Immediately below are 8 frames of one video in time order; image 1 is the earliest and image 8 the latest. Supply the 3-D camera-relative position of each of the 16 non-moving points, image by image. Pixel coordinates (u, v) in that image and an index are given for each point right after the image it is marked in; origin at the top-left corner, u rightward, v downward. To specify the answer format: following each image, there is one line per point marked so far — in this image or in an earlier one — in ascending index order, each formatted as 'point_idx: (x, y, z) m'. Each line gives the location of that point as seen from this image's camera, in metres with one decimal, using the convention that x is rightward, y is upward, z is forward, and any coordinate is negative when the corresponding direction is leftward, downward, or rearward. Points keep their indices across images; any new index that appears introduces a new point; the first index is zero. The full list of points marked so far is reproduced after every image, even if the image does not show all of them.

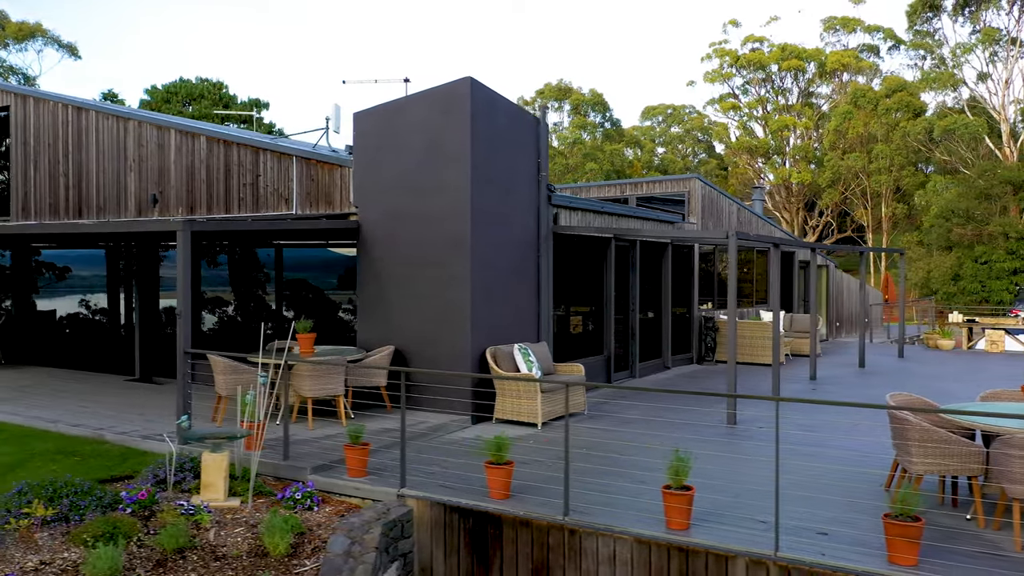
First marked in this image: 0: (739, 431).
0: (+2.1, -1.3, +7.8) m
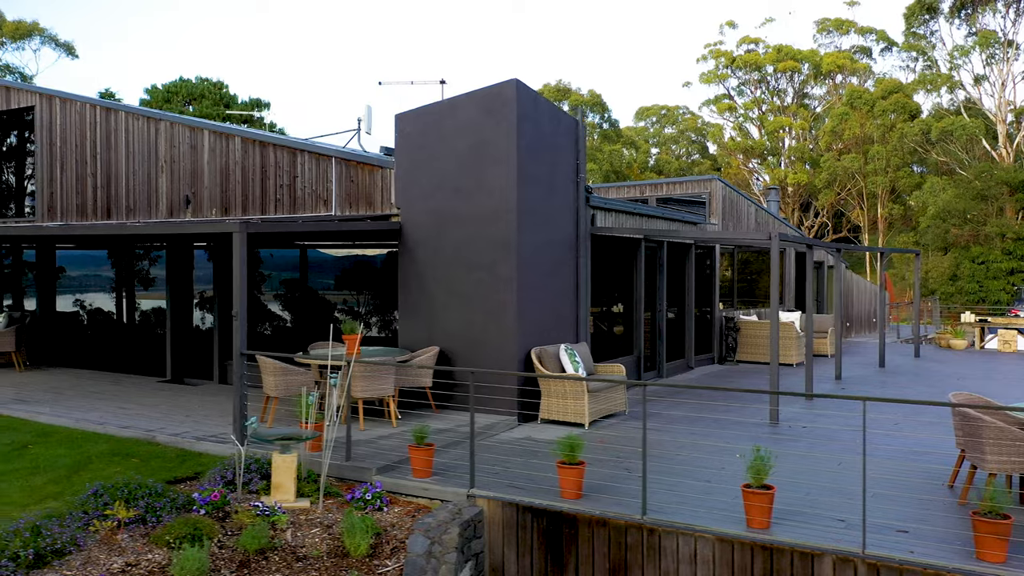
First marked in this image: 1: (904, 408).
0: (+2.6, -1.4, +7.9) m
1: (+4.3, -1.3, +9.1) m
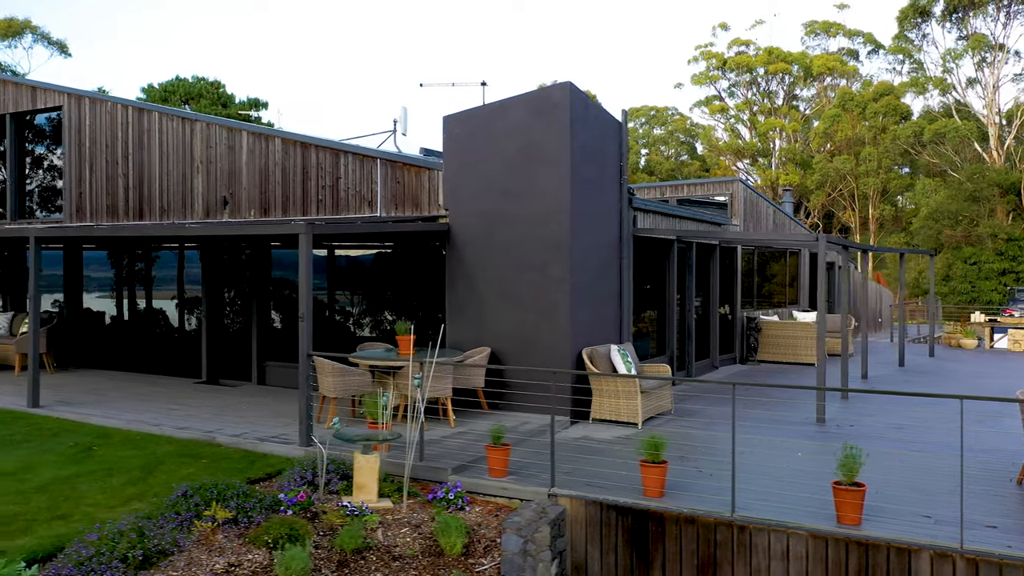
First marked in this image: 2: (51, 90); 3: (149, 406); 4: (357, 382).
0: (+3.1, -1.4, +8.0) m
1: (+4.8, -1.3, +9.3) m
2: (-6.6, +2.8, +11.9) m
3: (-3.8, -1.2, +8.7) m
4: (-1.5, -0.9, +7.7) m
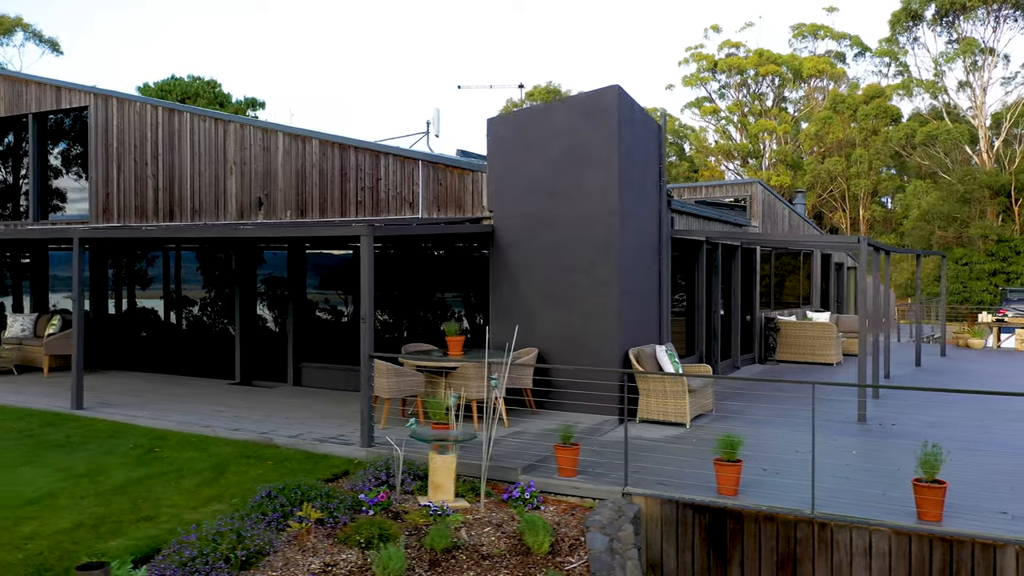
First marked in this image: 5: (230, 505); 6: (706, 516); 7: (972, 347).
0: (+3.6, -1.4, +8.1) m
1: (+5.3, -1.3, +9.5) m
2: (-6.2, +2.8, +11.8) m
3: (-3.4, -1.3, +8.7) m
4: (-1.0, -0.9, +7.8) m
5: (-1.9, -1.5, +5.6) m
6: (+1.3, -1.6, +5.6) m
7: (+9.3, -1.2, +16.8) m
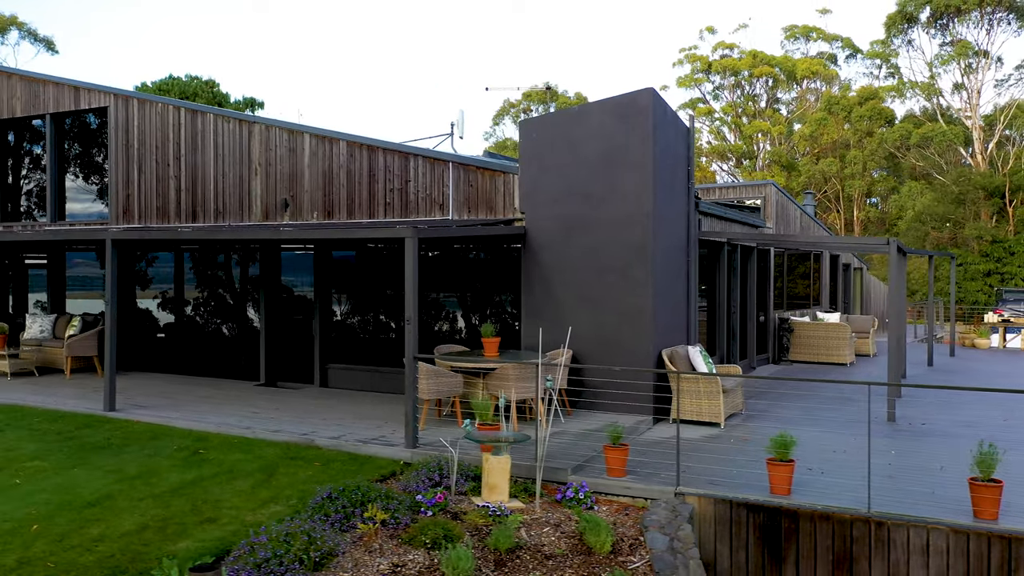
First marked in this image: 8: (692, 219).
0: (+3.9, -1.4, +8.2) m
1: (+5.6, -1.3, +9.6) m
2: (-5.9, +2.8, +11.8) m
3: (-3.0, -1.3, +8.7) m
4: (-0.6, -0.9, +7.8) m
5: (-1.5, -1.5, +5.6) m
6: (+1.7, -1.6, +5.7) m
7: (+9.5, -1.2, +17.0) m
8: (+2.1, +0.8, +9.5) m
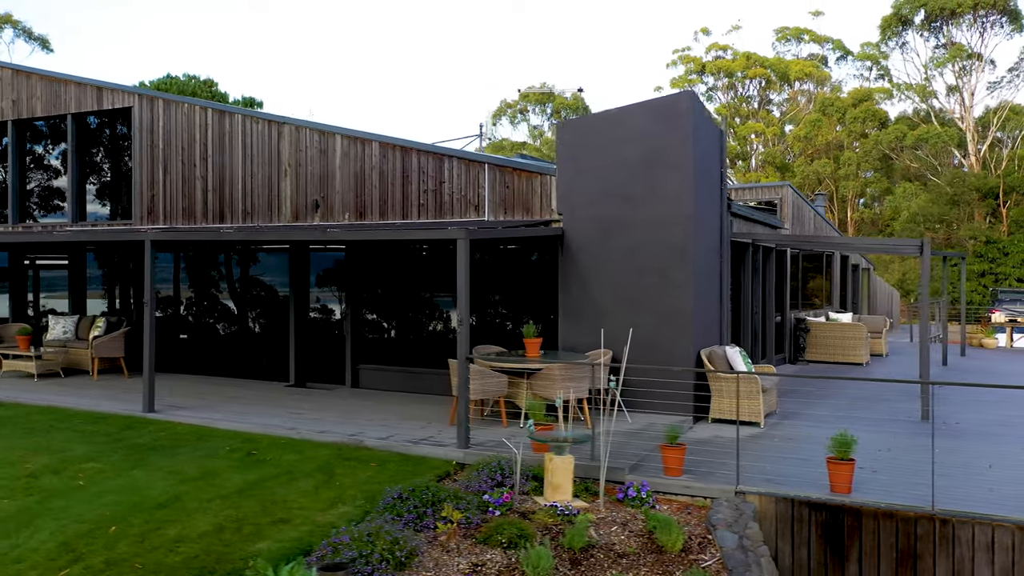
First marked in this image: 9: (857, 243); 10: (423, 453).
0: (+4.4, -1.4, +8.4) m
1: (+6.0, -1.4, +9.7) m
2: (-5.6, +2.8, +11.7) m
3: (-2.6, -1.3, +8.7) m
4: (-0.2, -0.9, +7.8) m
5: (-1.0, -1.5, +5.6) m
6: (+2.2, -1.6, +5.8) m
7: (+9.8, -1.2, +17.2) m
8: (+2.5, +0.8, +9.6) m
9: (+4.7, +0.6, +11.2) m
10: (-0.8, -1.4, +7.1) m
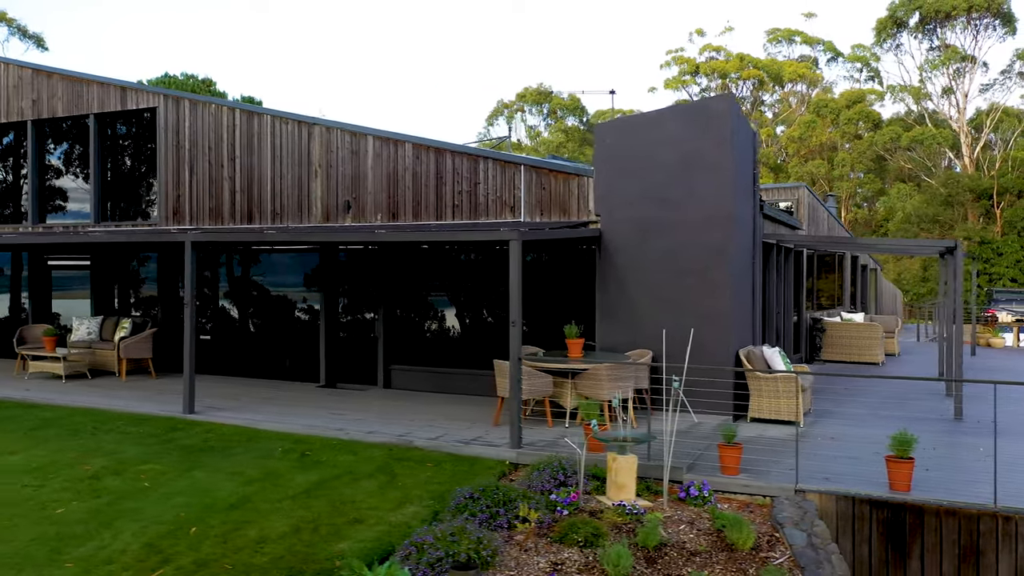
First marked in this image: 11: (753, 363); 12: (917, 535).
0: (+4.8, -1.4, +8.5) m
1: (+6.4, -1.4, +9.9) m
2: (-5.2, +2.8, +11.7) m
3: (-2.2, -1.3, +8.7) m
4: (+0.3, -0.9, +7.9) m
5: (-0.6, -1.5, +5.6) m
6: (+2.6, -1.6, +5.9) m
7: (+10.1, -1.2, +17.4) m
8: (+2.9, +0.8, +9.7) m
9: (+5.0, +0.6, +11.3) m
10: (-0.3, -1.4, +7.1) m
11: (+2.5, -0.8, +8.6) m
12: (+2.8, -1.7, +5.8) m
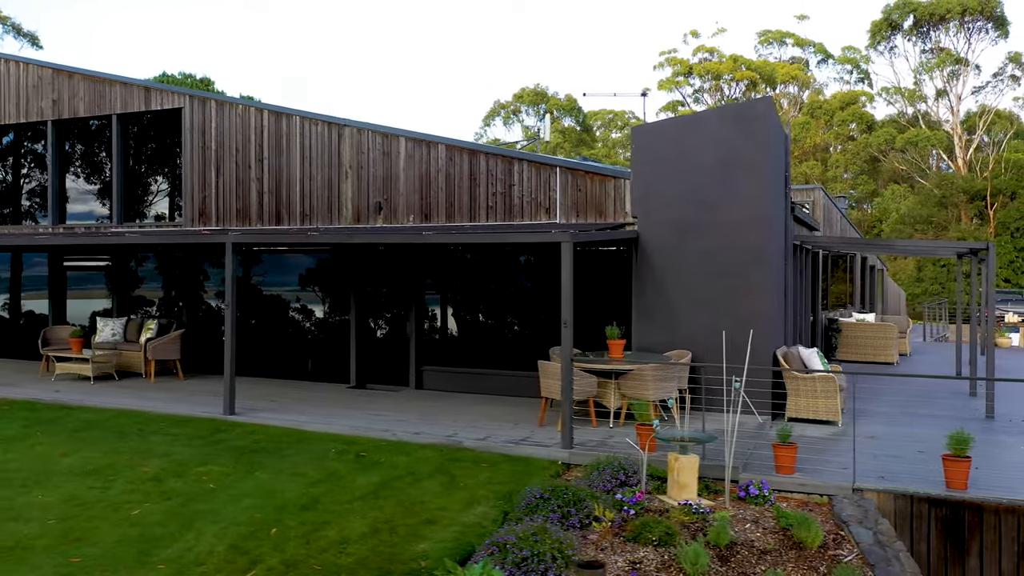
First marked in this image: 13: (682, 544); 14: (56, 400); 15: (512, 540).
0: (+5.2, -1.4, +8.6) m
1: (+6.8, -1.4, +10.1) m
2: (-4.8, +2.8, +11.7) m
3: (-1.8, -1.3, +8.8) m
4: (+0.7, -0.9, +7.9) m
5: (-0.1, -1.5, +5.7) m
6: (+3.1, -1.6, +6.0) m
7: (+10.4, -1.2, +17.6) m
8: (+3.3, +0.8, +9.8) m
9: (+5.4, +0.6, +11.4) m
10: (+0.1, -1.4, +7.2) m
11: (+2.9, -0.8, +8.7) m
12: (+3.3, -1.7, +5.9) m
13: (+1.1, -1.6, +5.1) m
14: (-5.3, -1.3, +9.5) m
15: (0.0, -1.5, +4.9) m
